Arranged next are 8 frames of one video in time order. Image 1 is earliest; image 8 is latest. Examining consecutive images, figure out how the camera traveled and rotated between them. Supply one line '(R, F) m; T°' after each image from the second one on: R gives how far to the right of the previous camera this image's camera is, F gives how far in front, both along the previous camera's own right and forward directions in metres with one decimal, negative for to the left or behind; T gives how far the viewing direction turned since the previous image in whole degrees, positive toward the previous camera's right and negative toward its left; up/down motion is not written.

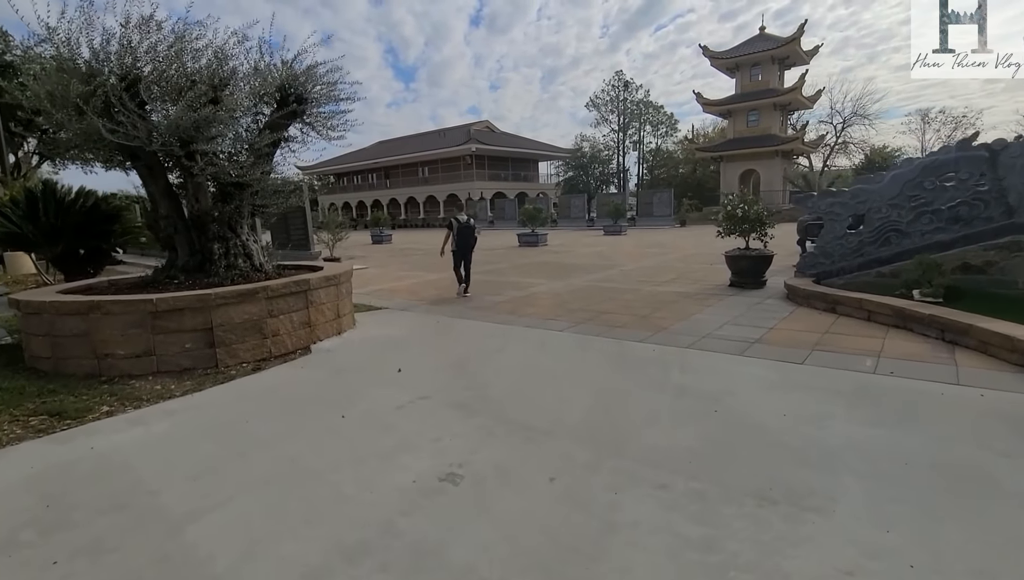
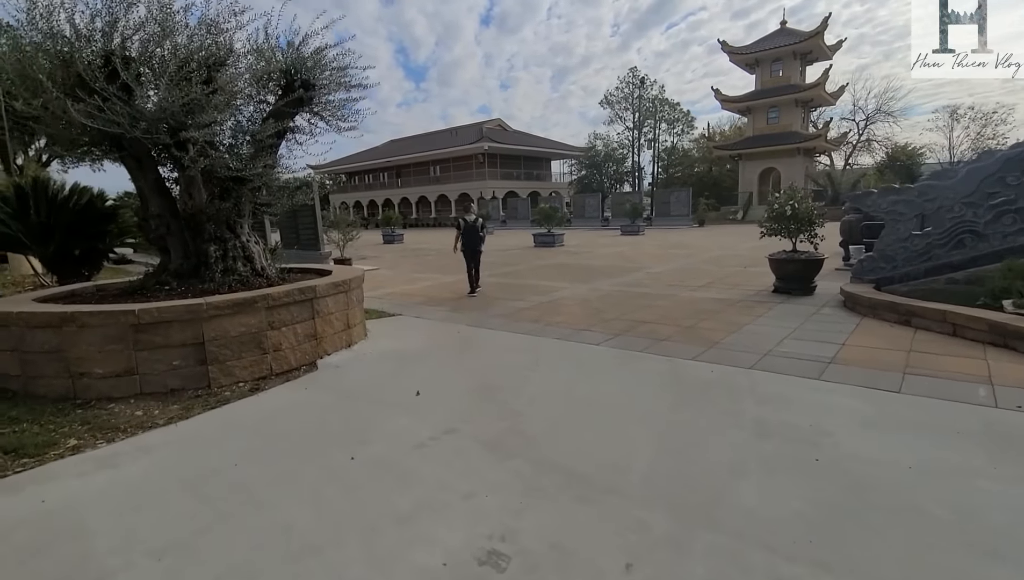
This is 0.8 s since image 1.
(-0.2, +0.6) m; -1°
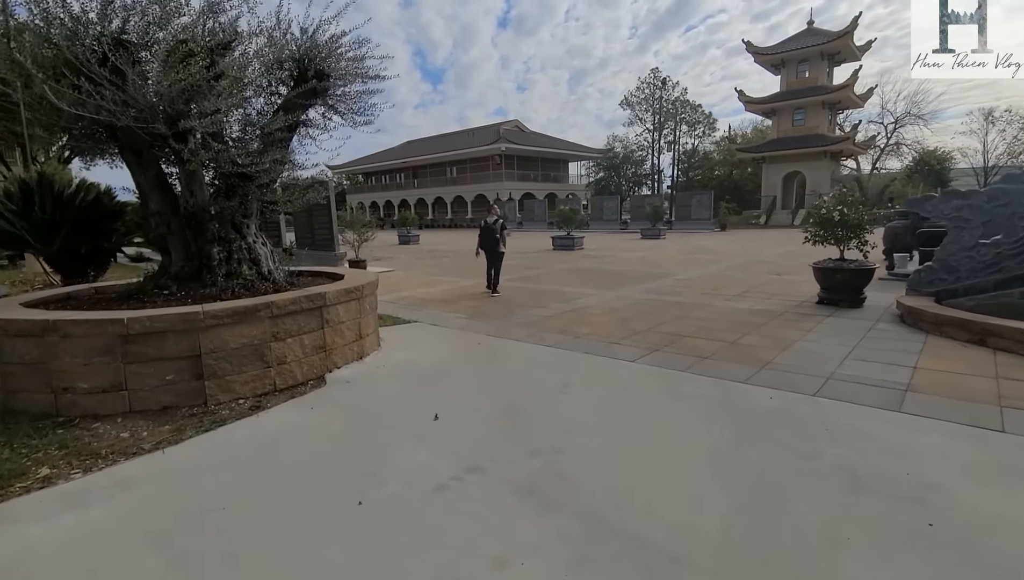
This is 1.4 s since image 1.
(-0.1, +0.5) m; -2°
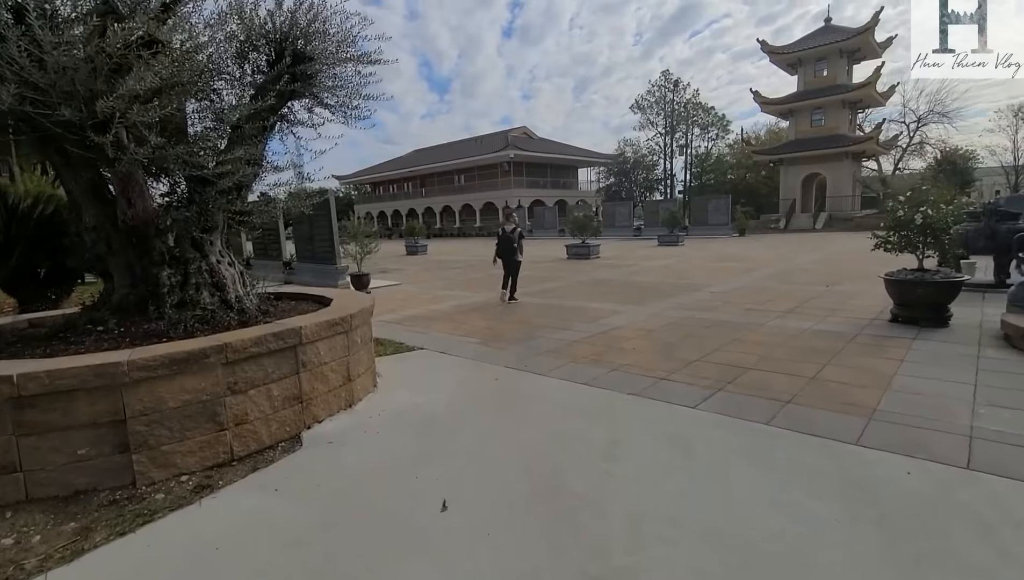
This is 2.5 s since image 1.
(-0.1, +1.0) m; -1°
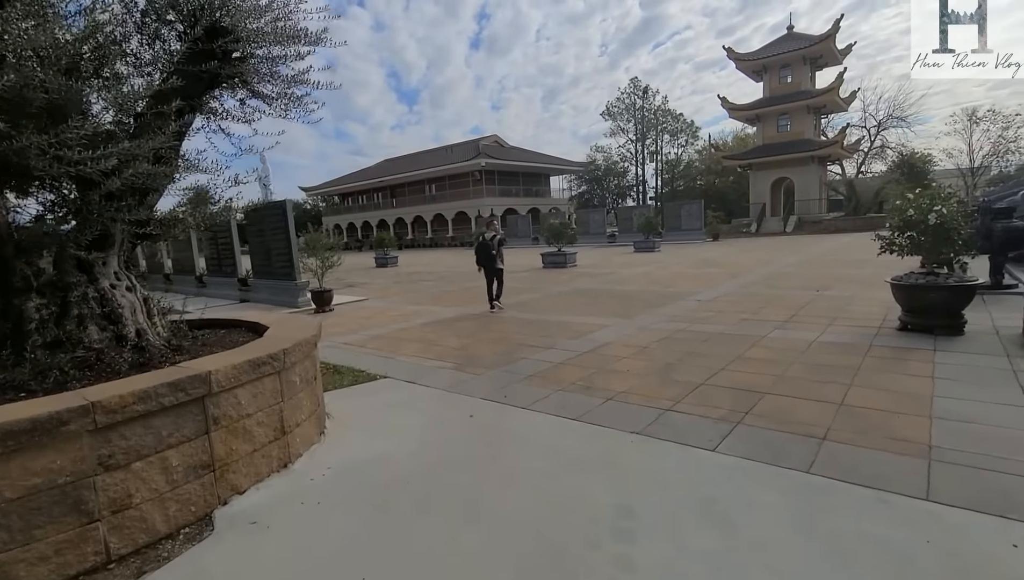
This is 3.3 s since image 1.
(0.0, +0.7) m; +3°
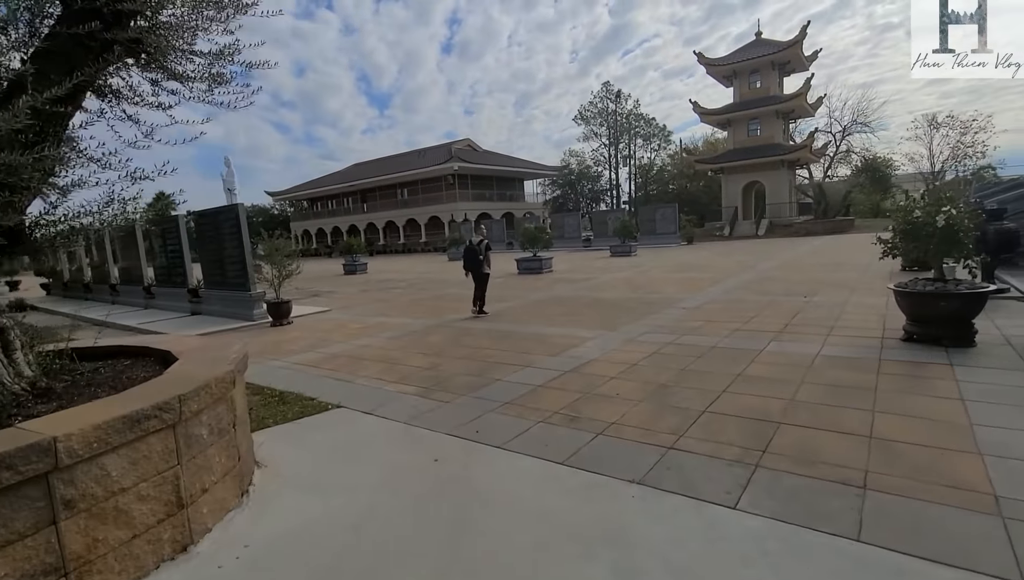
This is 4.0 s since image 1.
(0.0, +0.6) m; +3°
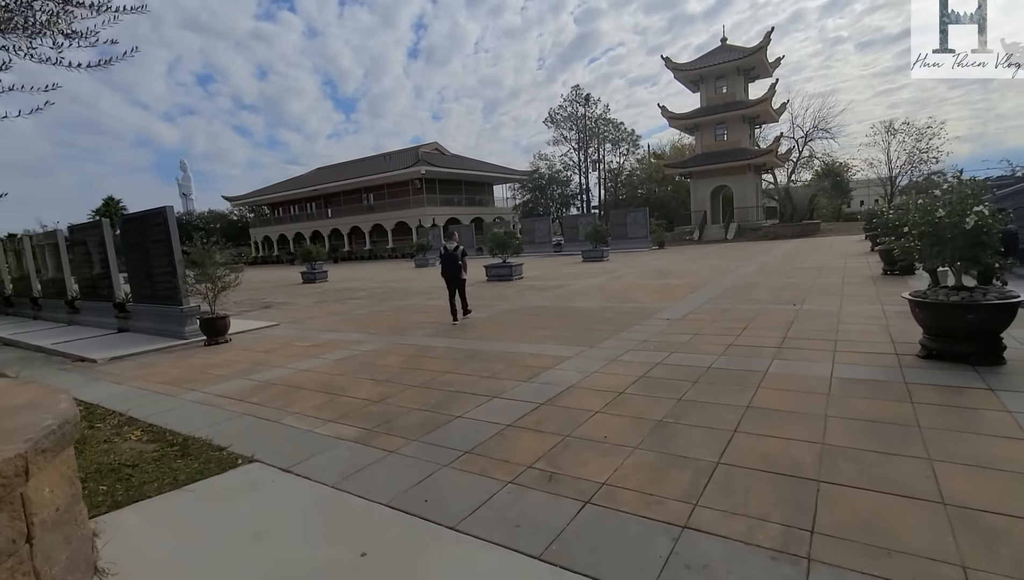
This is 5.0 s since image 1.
(+0.1, +0.9) m; +3°
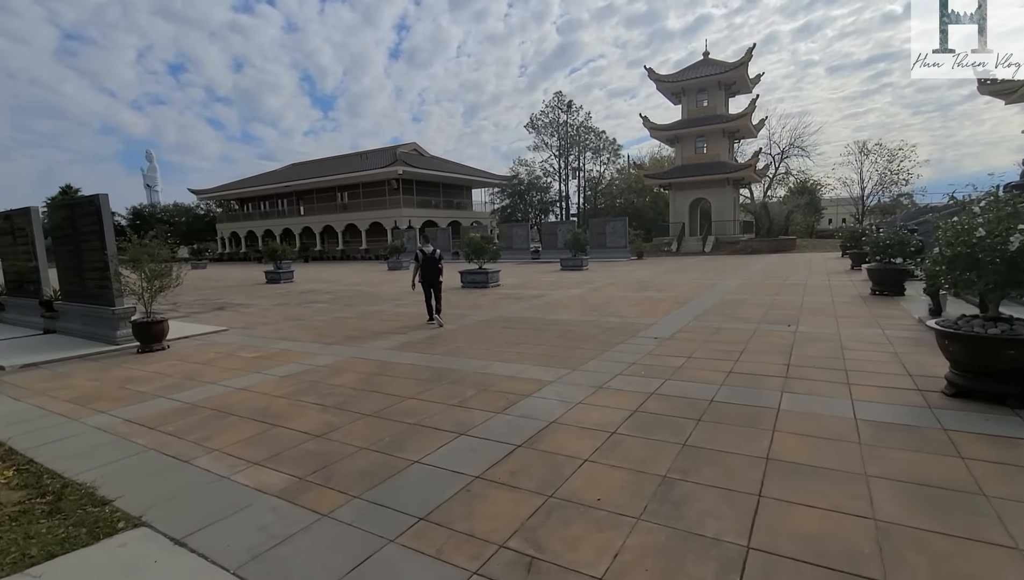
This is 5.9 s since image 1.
(0.0, +0.7) m; +3°
